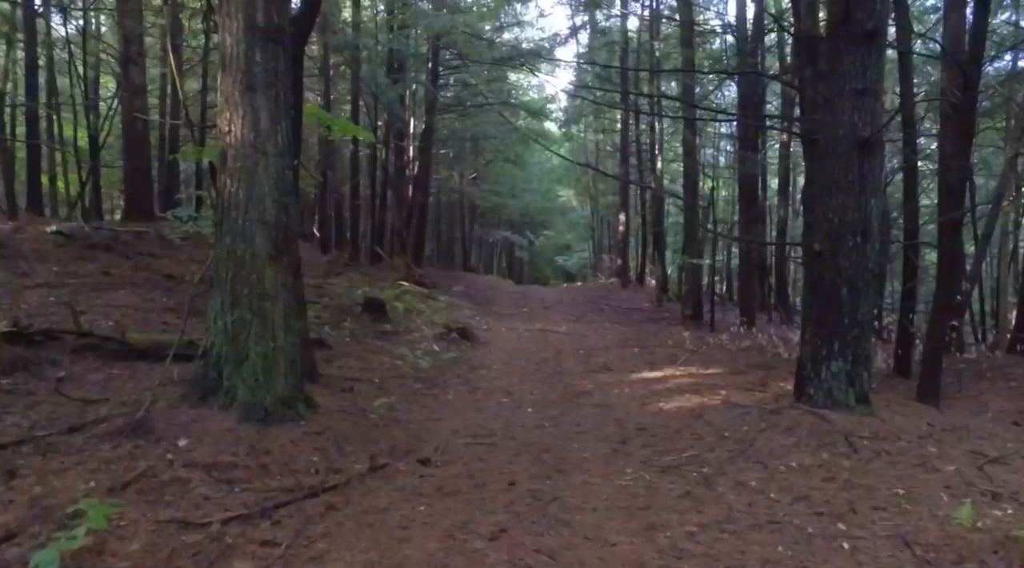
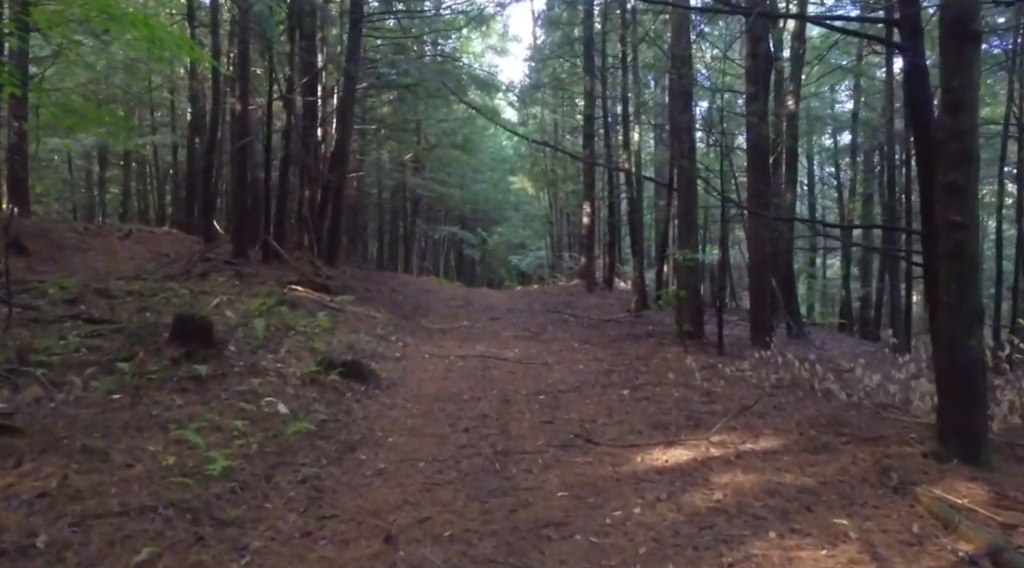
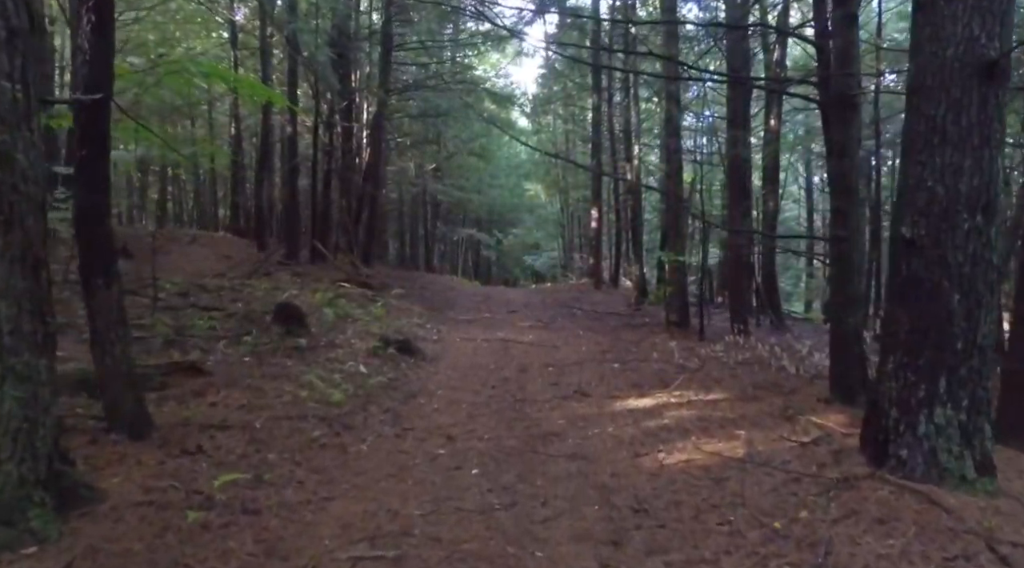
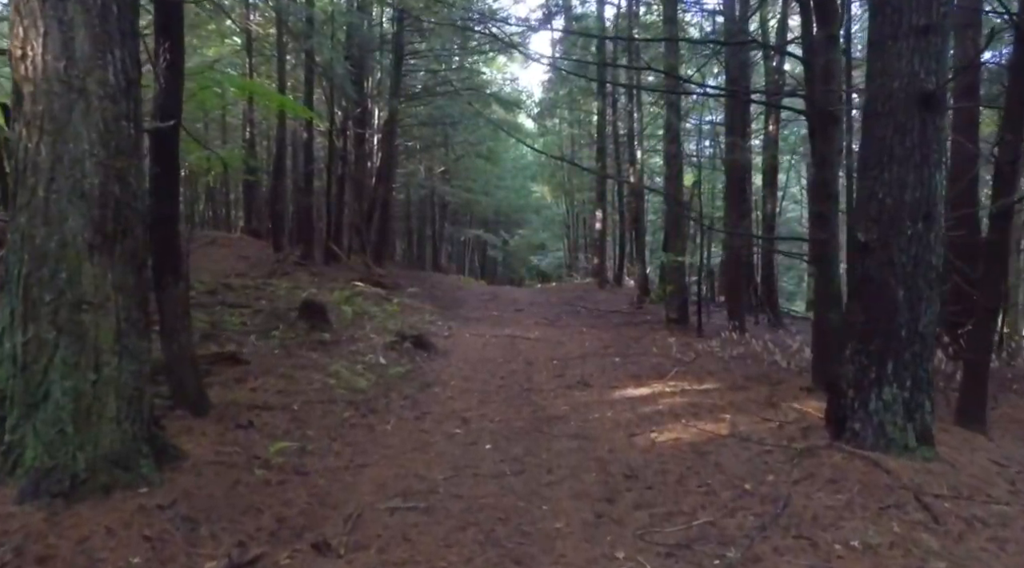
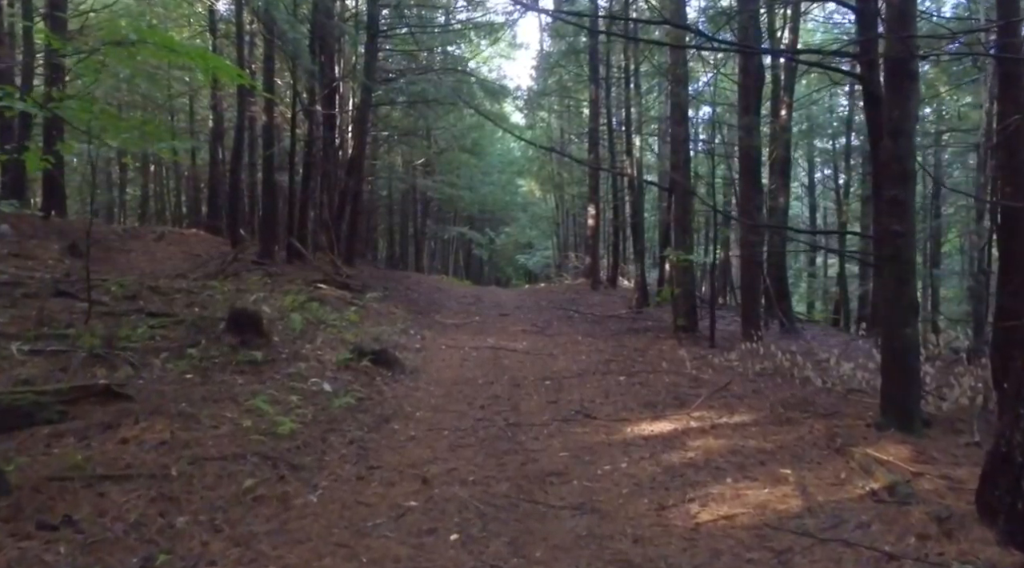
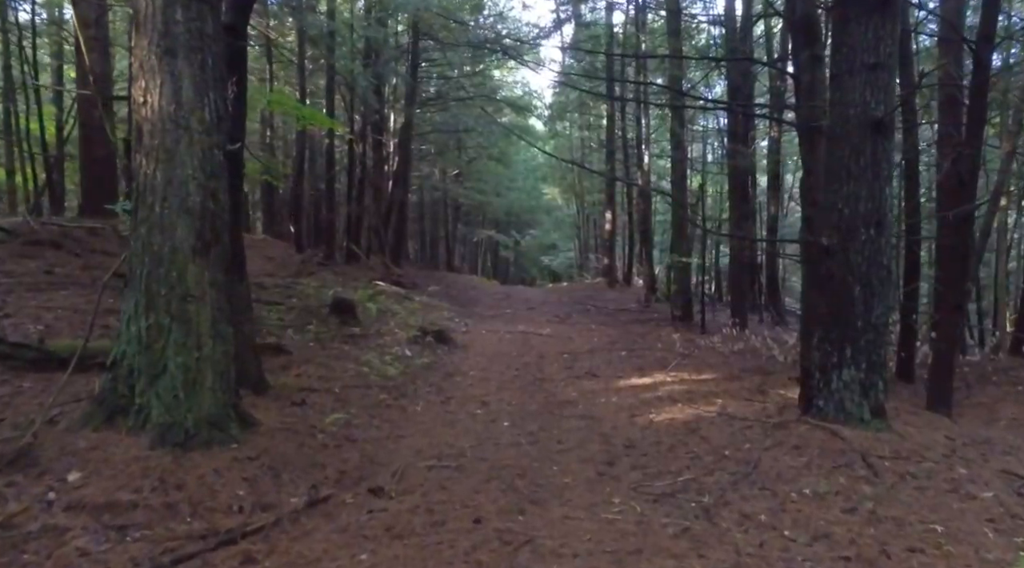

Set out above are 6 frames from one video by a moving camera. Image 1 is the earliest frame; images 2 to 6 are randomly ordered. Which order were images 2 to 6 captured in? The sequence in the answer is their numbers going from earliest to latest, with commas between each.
6, 4, 3, 5, 2
